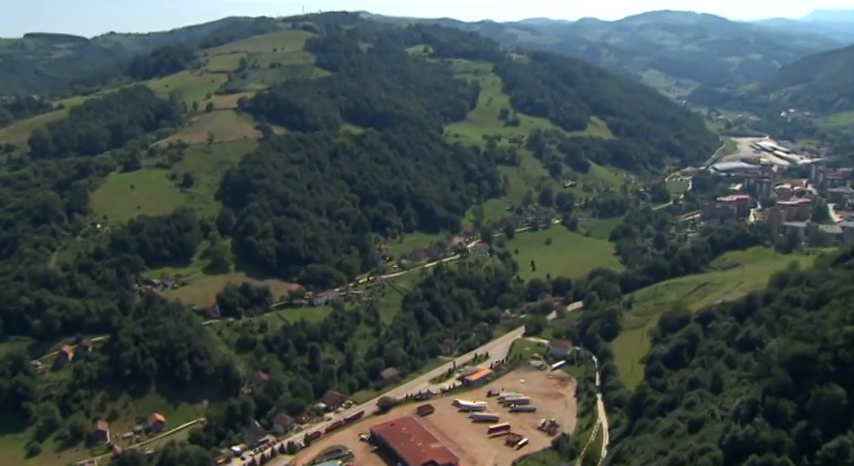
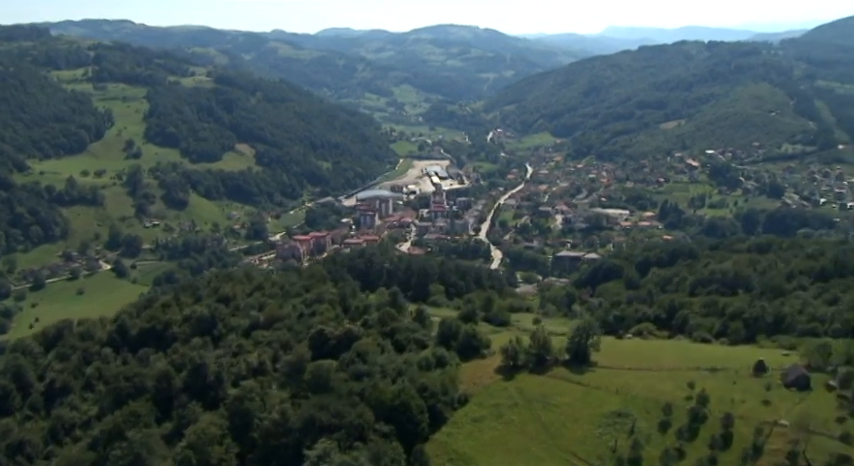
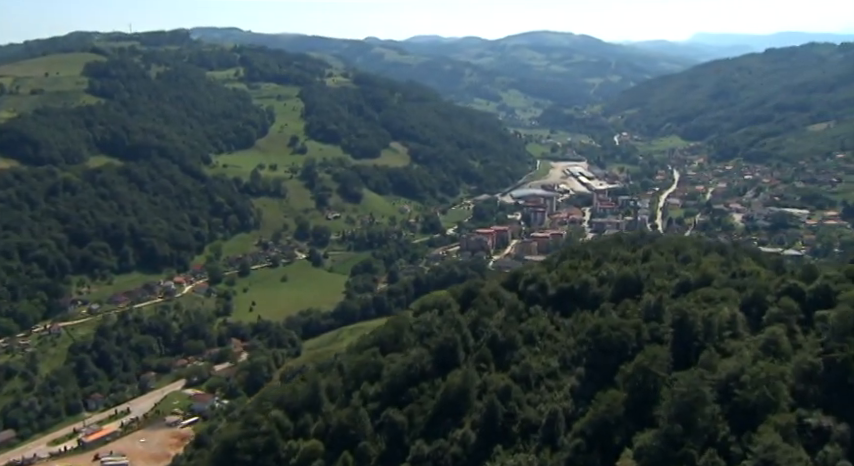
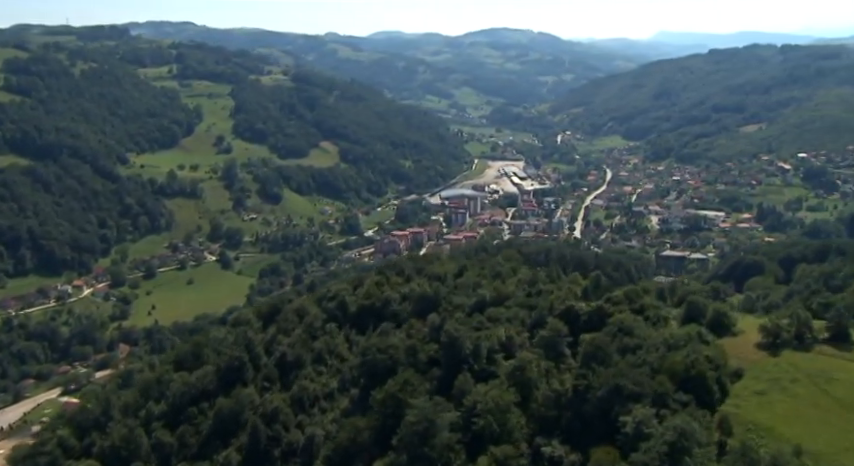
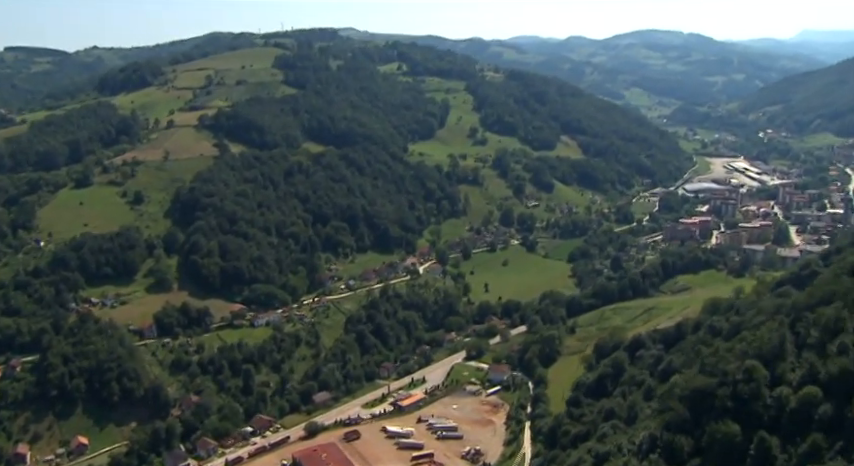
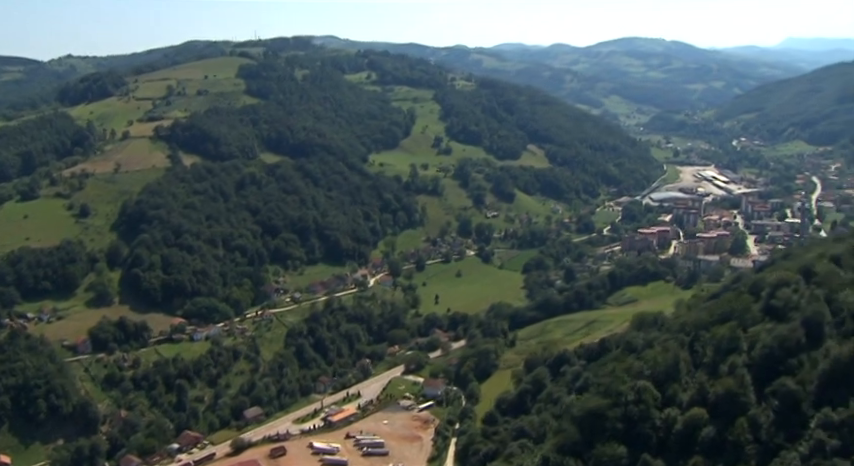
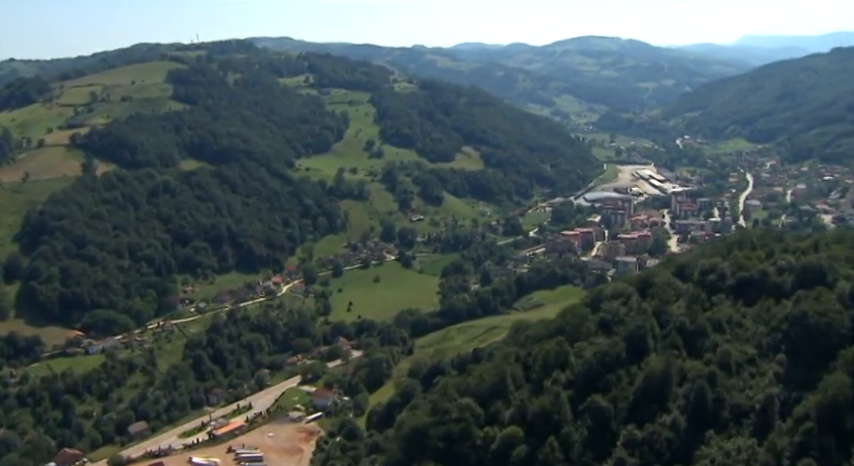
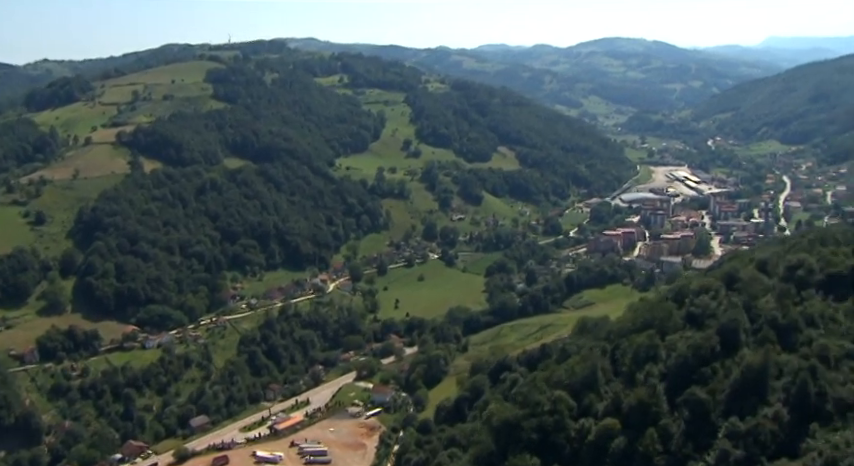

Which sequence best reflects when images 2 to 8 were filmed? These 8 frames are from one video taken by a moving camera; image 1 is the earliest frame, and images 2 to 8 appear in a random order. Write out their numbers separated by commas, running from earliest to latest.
5, 6, 8, 7, 3, 4, 2
